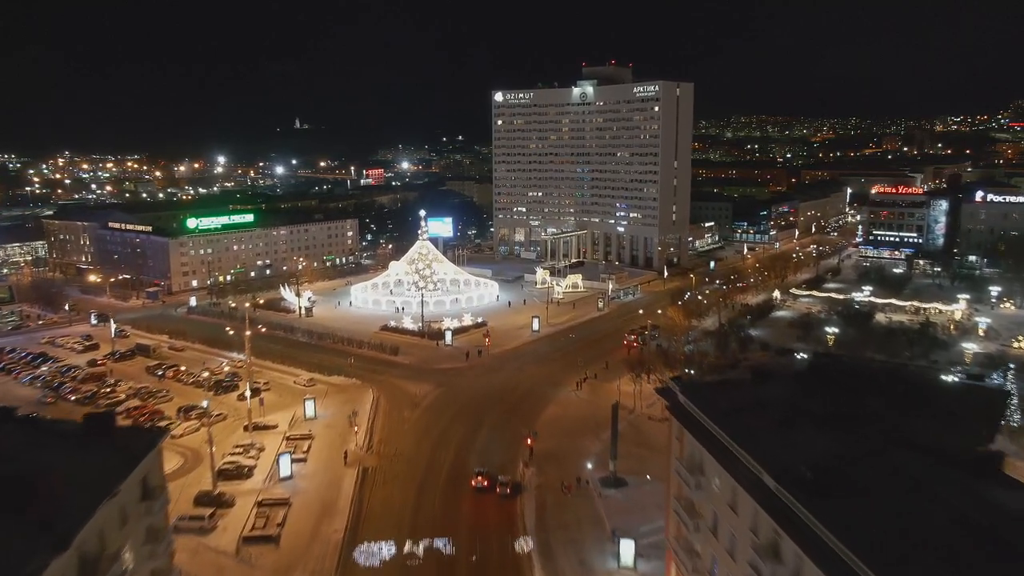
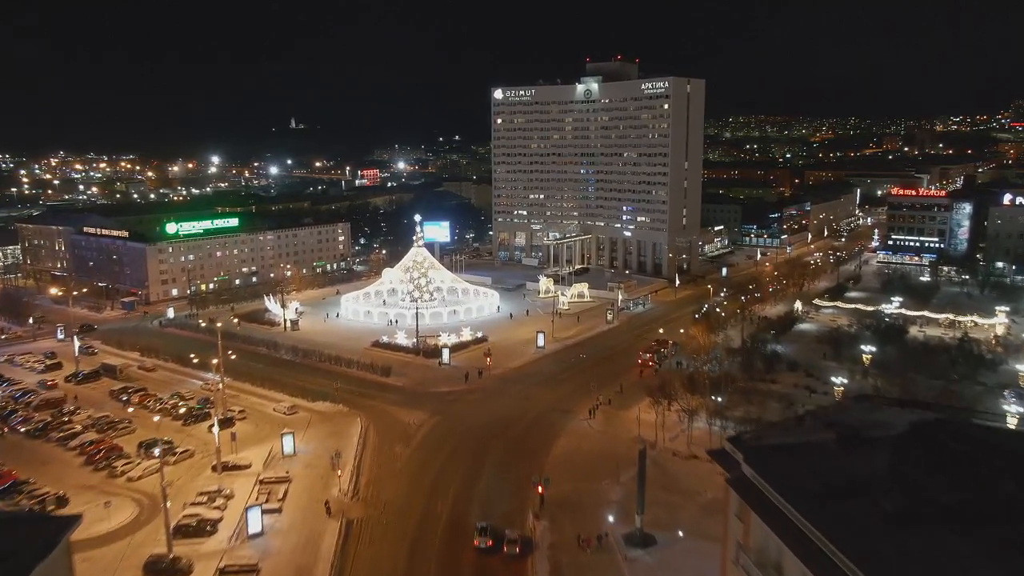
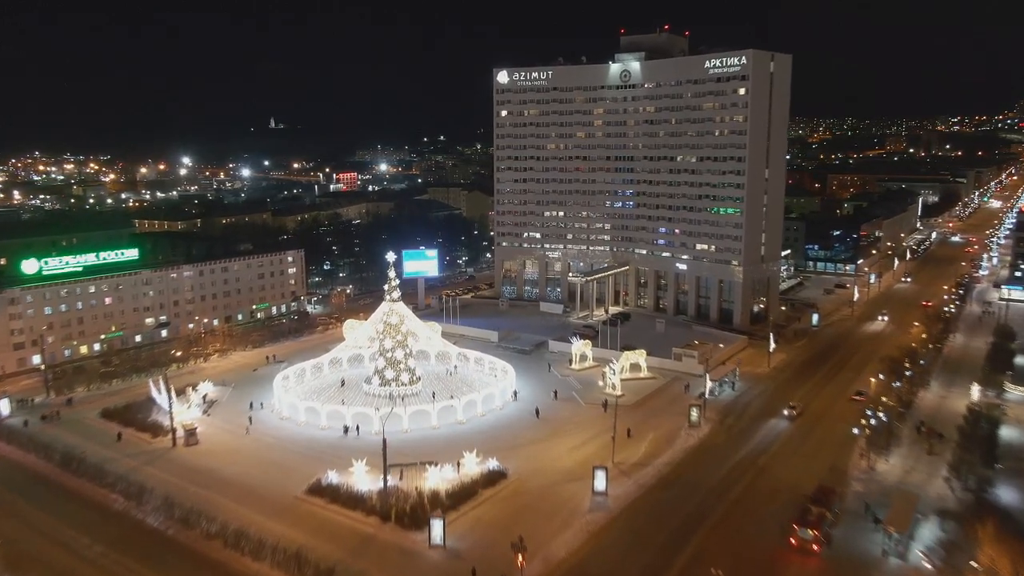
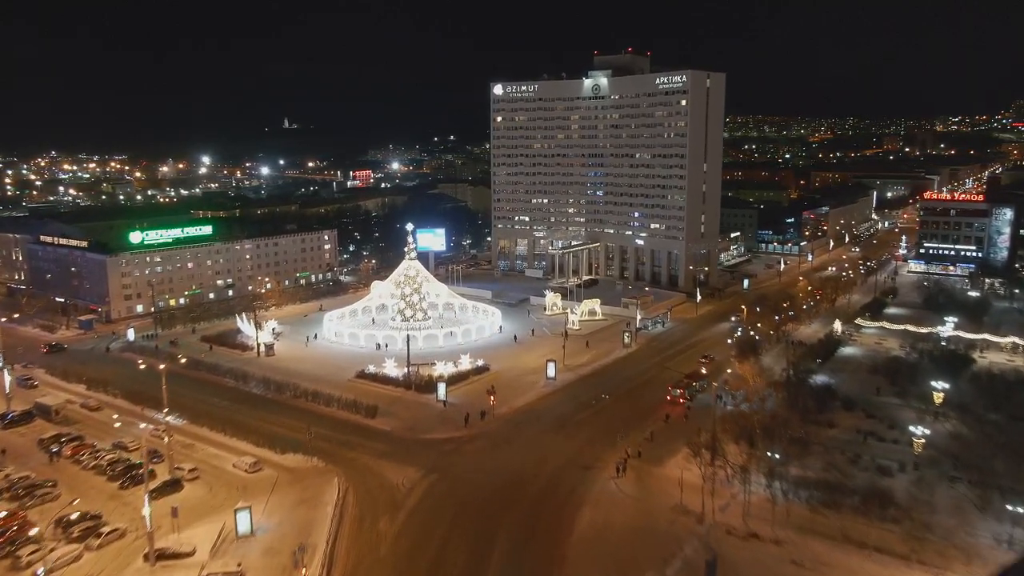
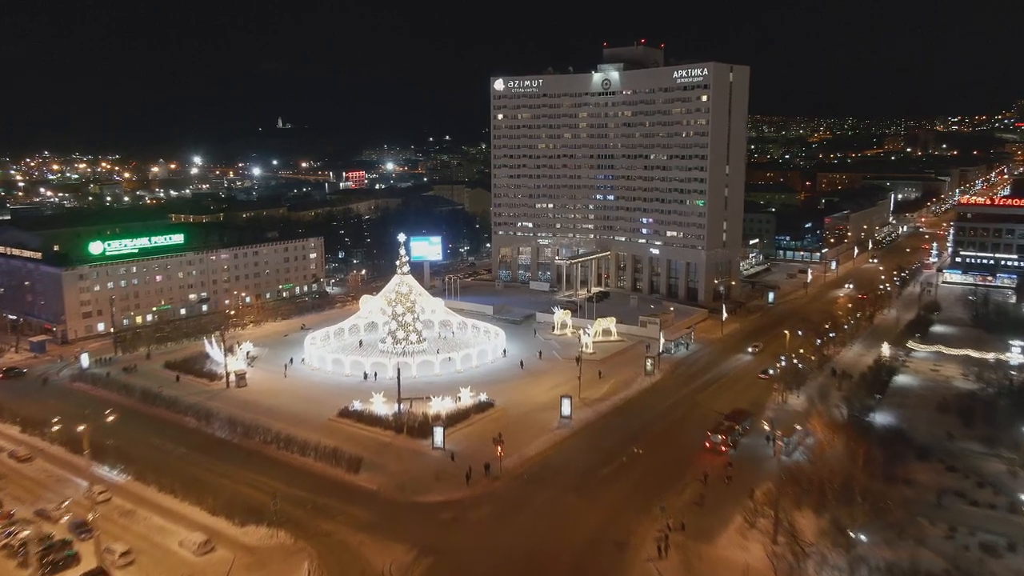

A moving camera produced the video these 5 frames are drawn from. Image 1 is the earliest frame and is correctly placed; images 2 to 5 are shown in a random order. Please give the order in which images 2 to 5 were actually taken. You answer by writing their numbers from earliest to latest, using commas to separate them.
2, 4, 5, 3
